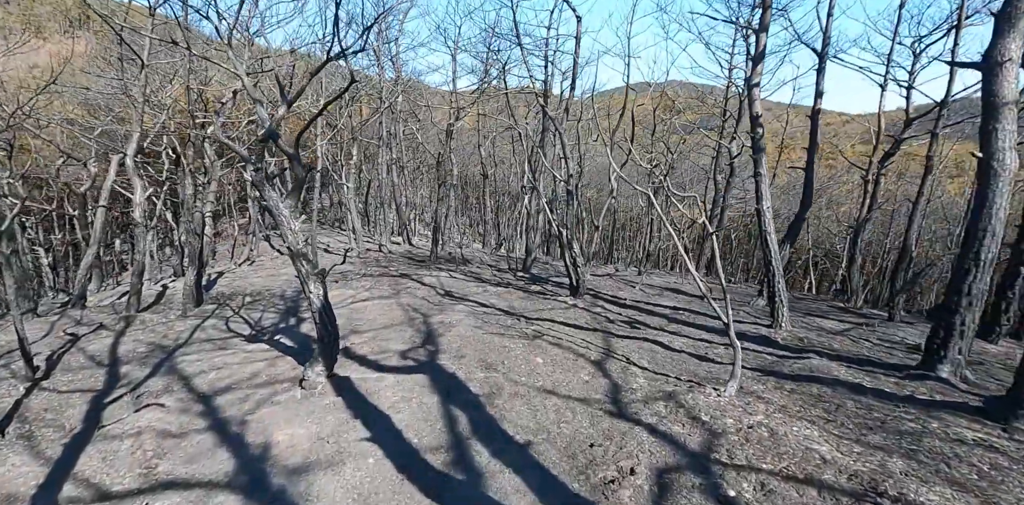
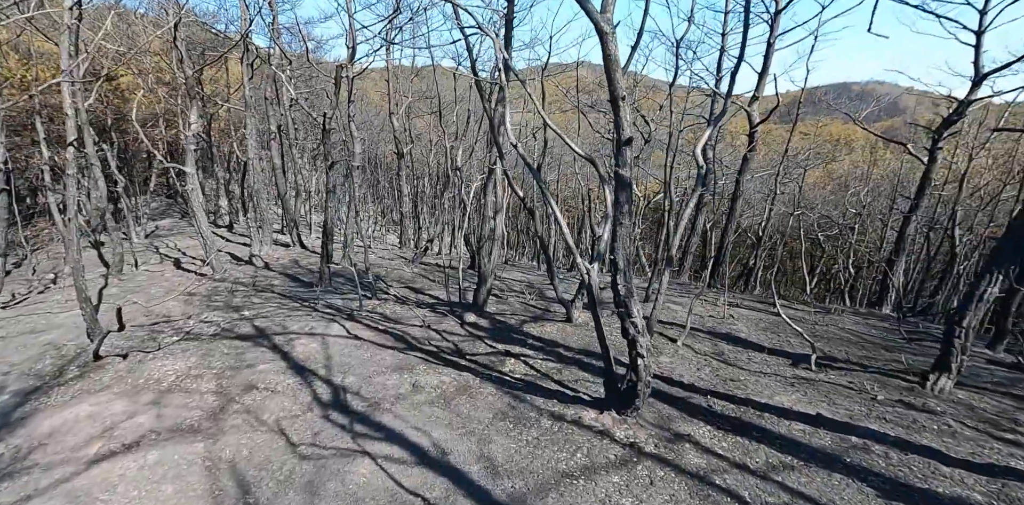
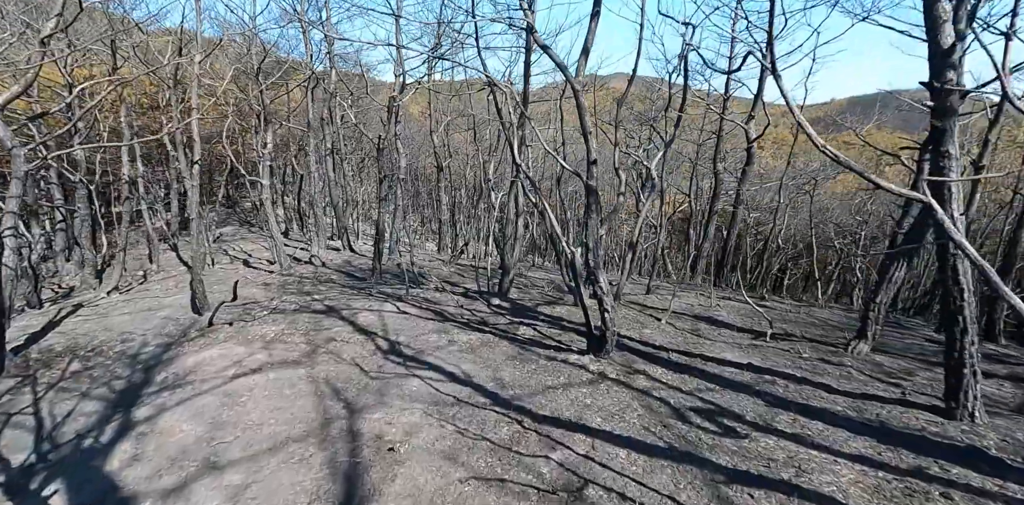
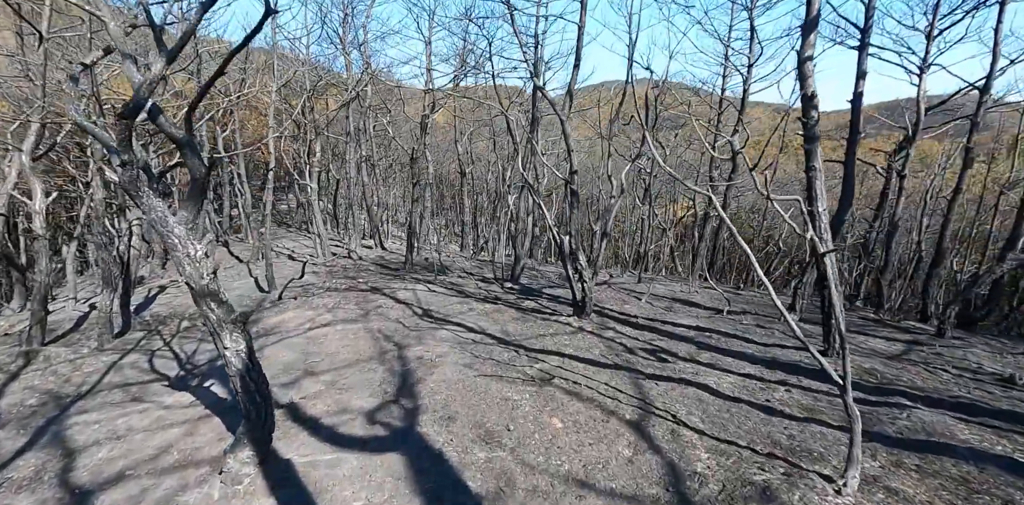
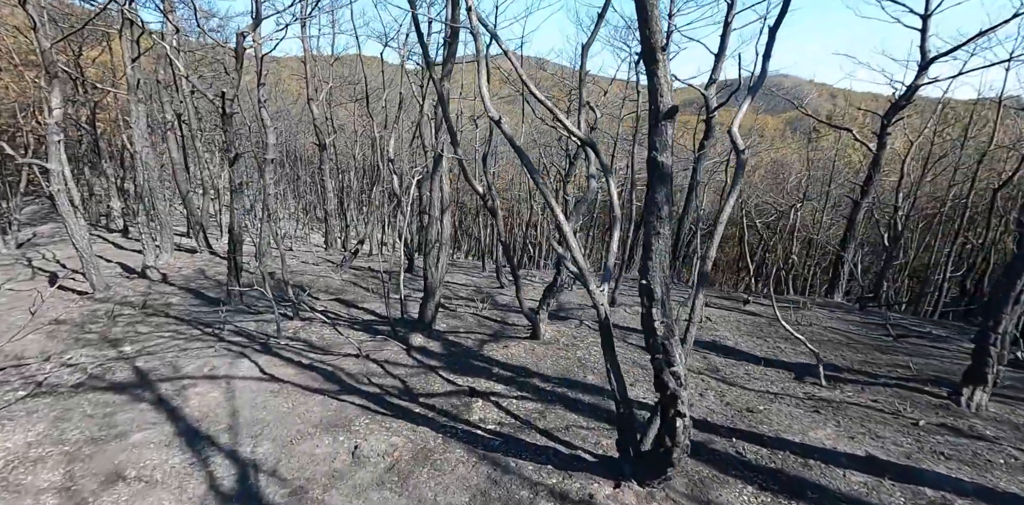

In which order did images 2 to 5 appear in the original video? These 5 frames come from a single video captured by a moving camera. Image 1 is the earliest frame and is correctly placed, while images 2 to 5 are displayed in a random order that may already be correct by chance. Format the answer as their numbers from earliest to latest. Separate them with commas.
4, 3, 2, 5
